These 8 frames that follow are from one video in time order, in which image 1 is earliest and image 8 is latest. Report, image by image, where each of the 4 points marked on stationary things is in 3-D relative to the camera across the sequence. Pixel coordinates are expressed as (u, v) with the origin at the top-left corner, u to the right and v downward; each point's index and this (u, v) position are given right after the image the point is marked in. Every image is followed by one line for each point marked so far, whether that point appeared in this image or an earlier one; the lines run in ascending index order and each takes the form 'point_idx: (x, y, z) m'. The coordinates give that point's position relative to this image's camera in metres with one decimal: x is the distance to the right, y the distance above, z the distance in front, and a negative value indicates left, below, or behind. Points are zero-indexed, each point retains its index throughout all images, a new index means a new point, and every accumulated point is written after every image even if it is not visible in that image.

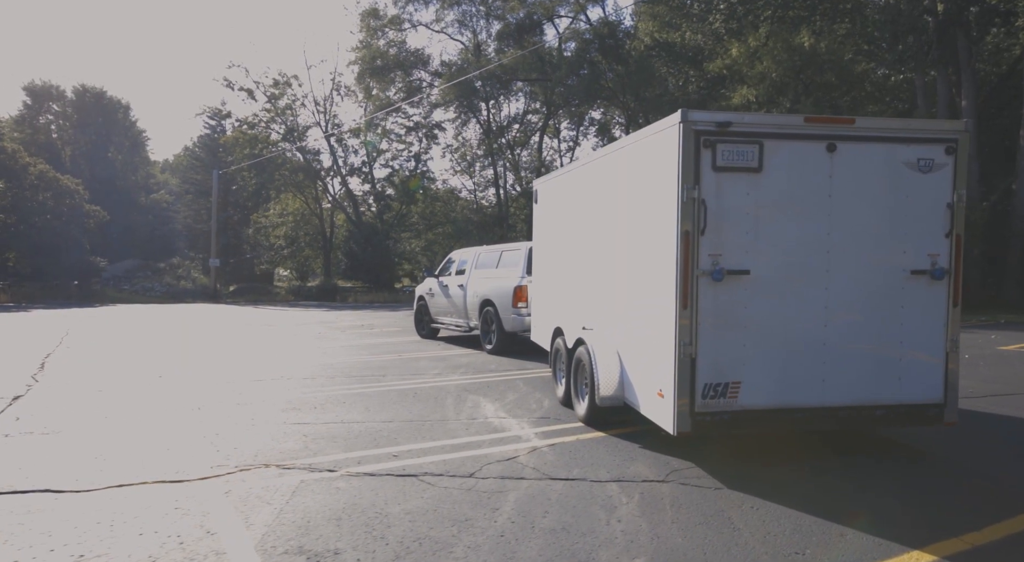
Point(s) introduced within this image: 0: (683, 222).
0: (+1.3, +0.5, +5.5) m
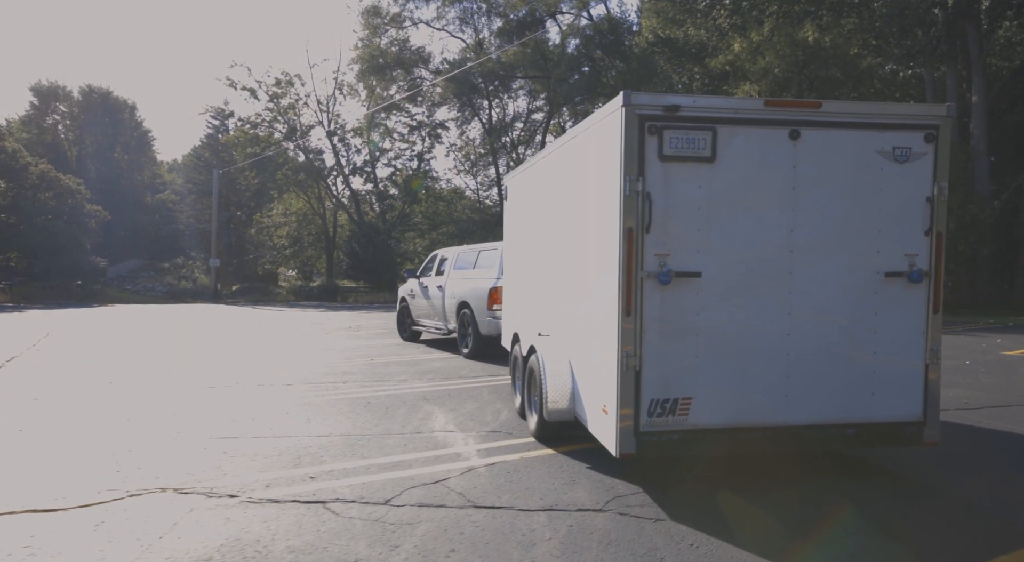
0: (+0.8, +0.4, +4.9) m
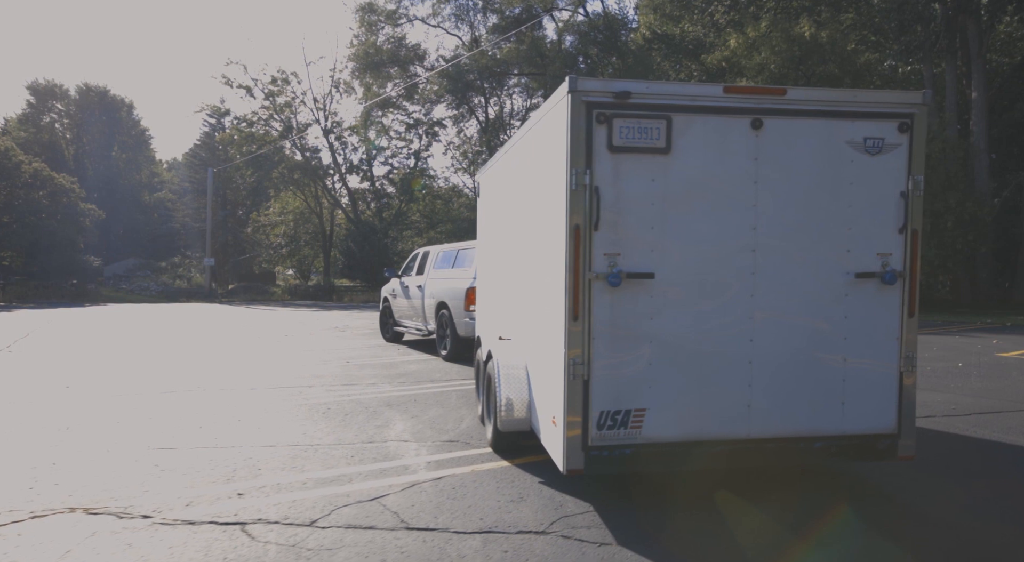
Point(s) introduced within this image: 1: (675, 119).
0: (+0.4, +0.4, +4.5) m
1: (+1.0, +1.0, +4.6) m
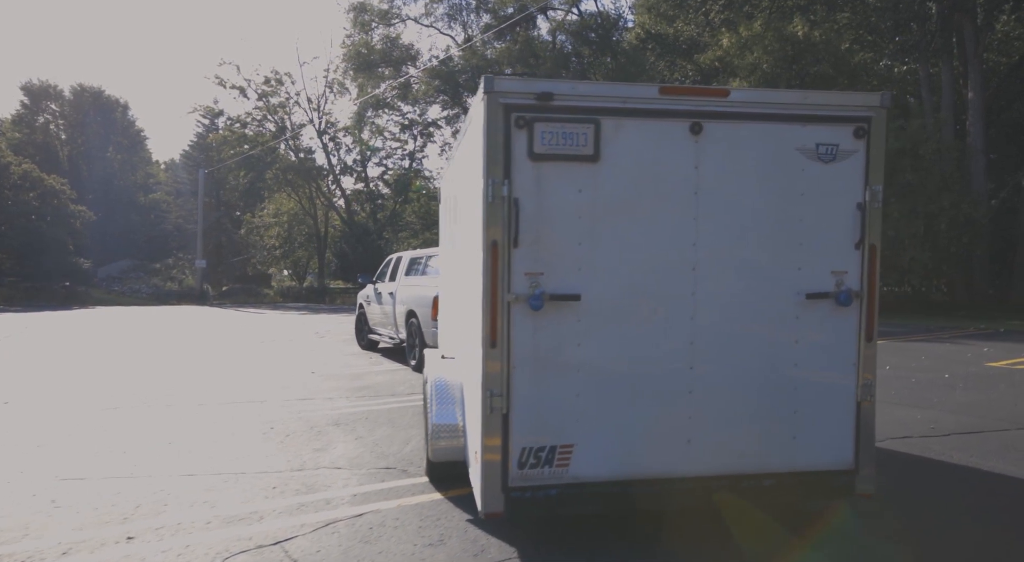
0: (-0.1, +0.3, +4.1) m
1: (+0.5, +0.9, +4.2) m
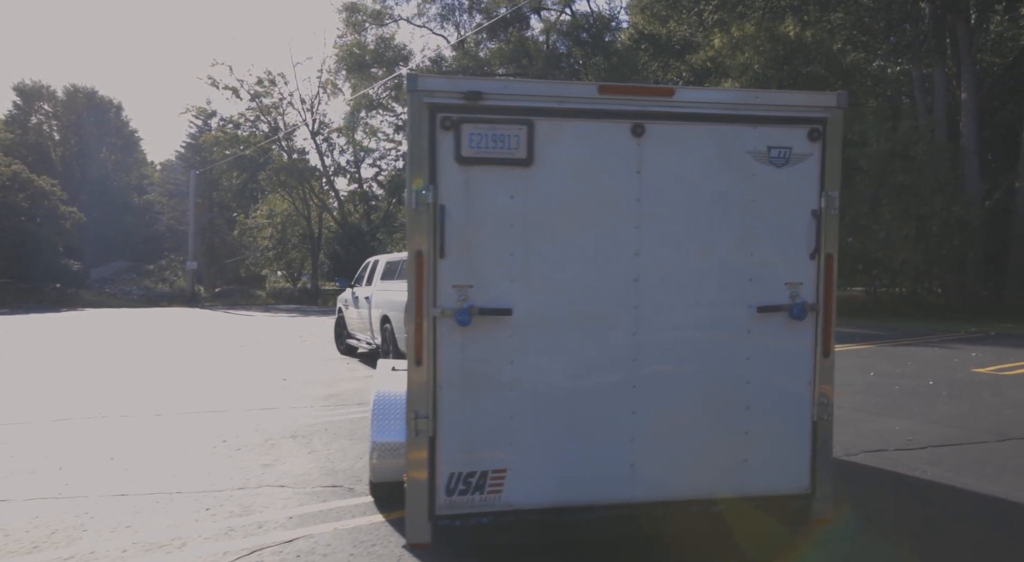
0: (-0.5, +0.2, +3.8) m
1: (+0.1, +0.8, +3.9) m
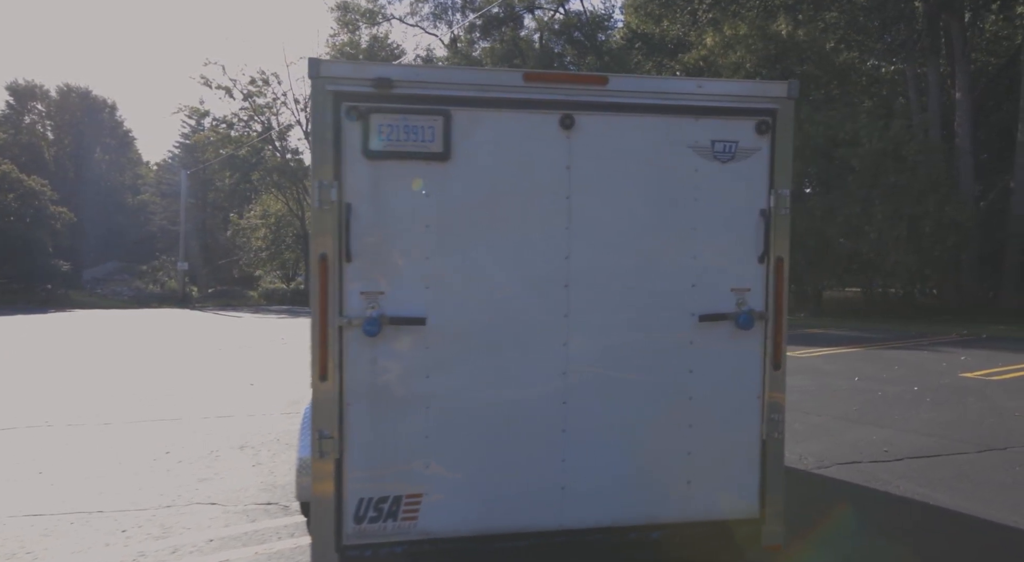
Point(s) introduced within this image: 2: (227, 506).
0: (-0.9, +0.2, +3.4) m
1: (-0.3, +0.8, +3.5) m
2: (-2.2, -1.7, +5.5) m
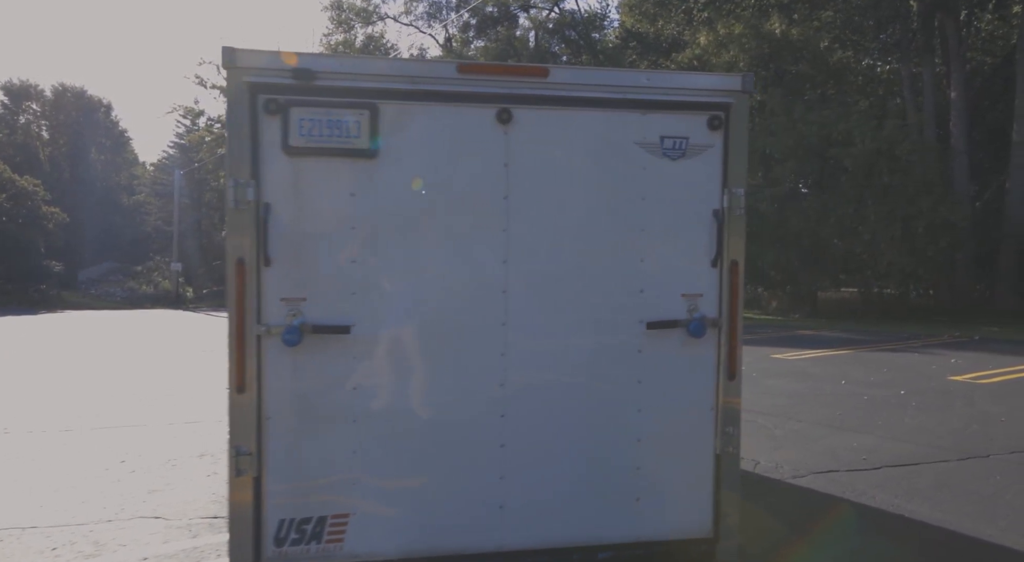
0: (-1.2, +0.2, +3.2) m
1: (-0.6, +0.8, +3.3) m
2: (-2.5, -1.7, +5.3) m
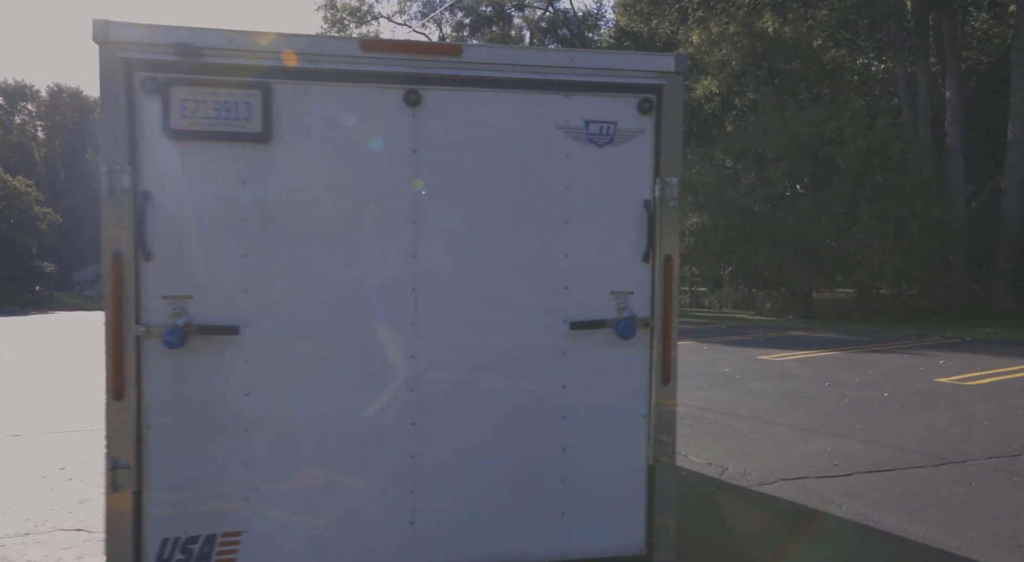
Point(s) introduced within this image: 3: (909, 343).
0: (-1.6, +0.2, +2.9) m
1: (-1.0, +0.8, +3.0) m
2: (-2.9, -1.7, +5.0) m
3: (+10.0, -1.6, +18.3) m
